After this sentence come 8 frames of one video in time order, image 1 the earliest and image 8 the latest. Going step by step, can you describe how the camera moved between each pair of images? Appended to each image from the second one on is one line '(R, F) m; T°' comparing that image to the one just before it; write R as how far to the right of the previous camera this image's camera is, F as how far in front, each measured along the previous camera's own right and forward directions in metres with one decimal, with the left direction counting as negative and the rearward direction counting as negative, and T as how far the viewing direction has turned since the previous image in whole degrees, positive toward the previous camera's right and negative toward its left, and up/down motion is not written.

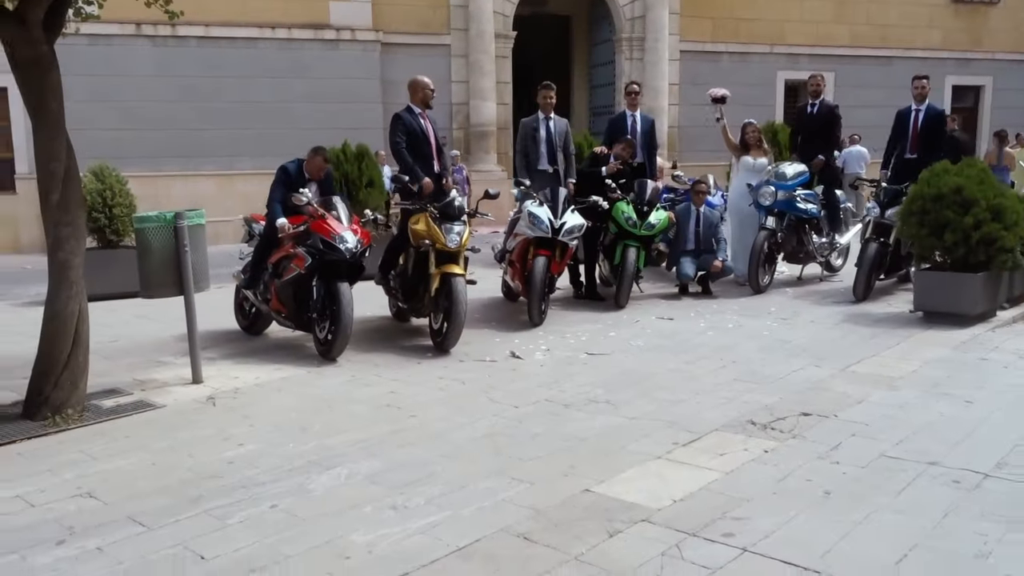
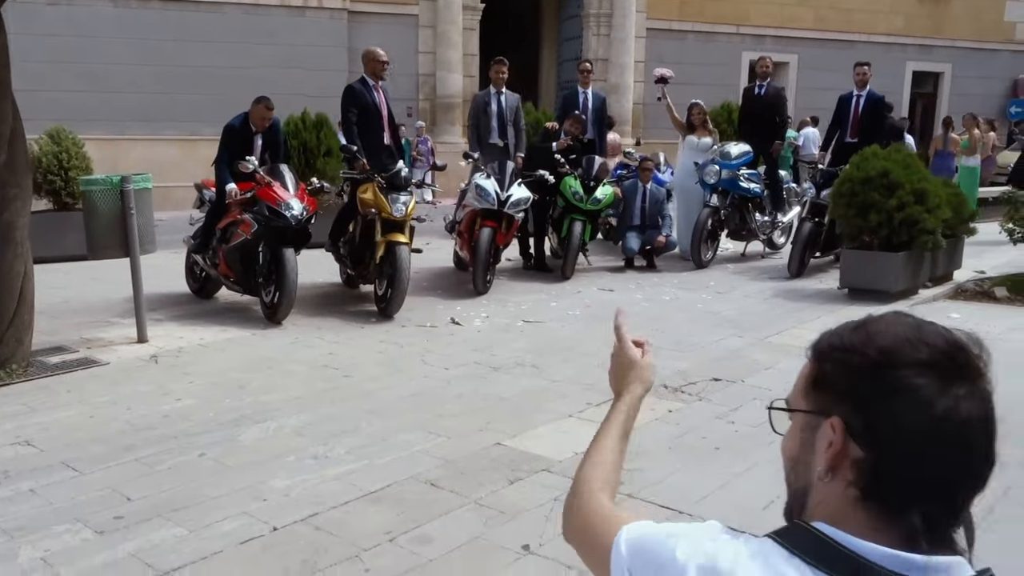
(+0.2, -0.3) m; +2°
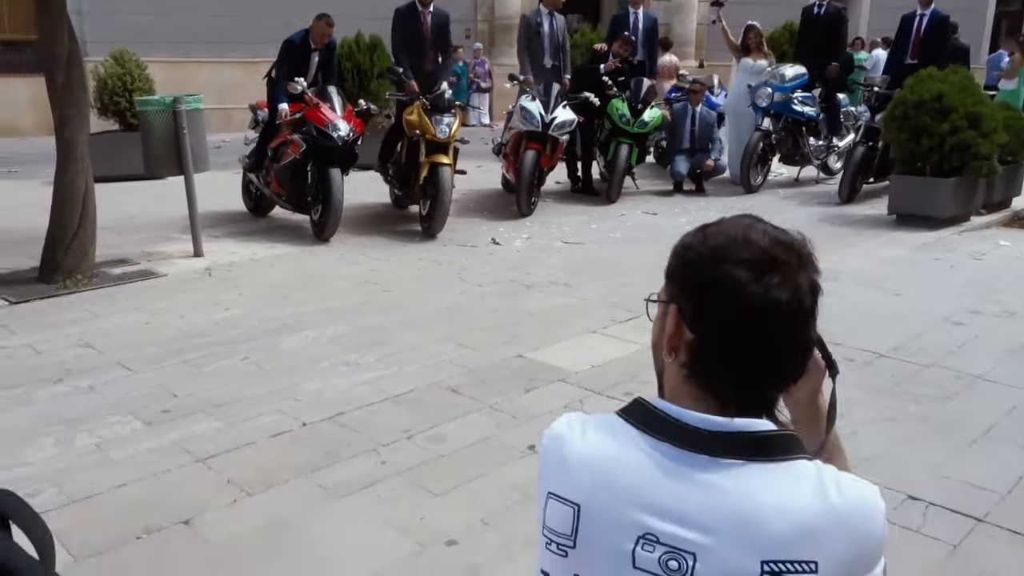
(+0.2, -0.1) m; -4°
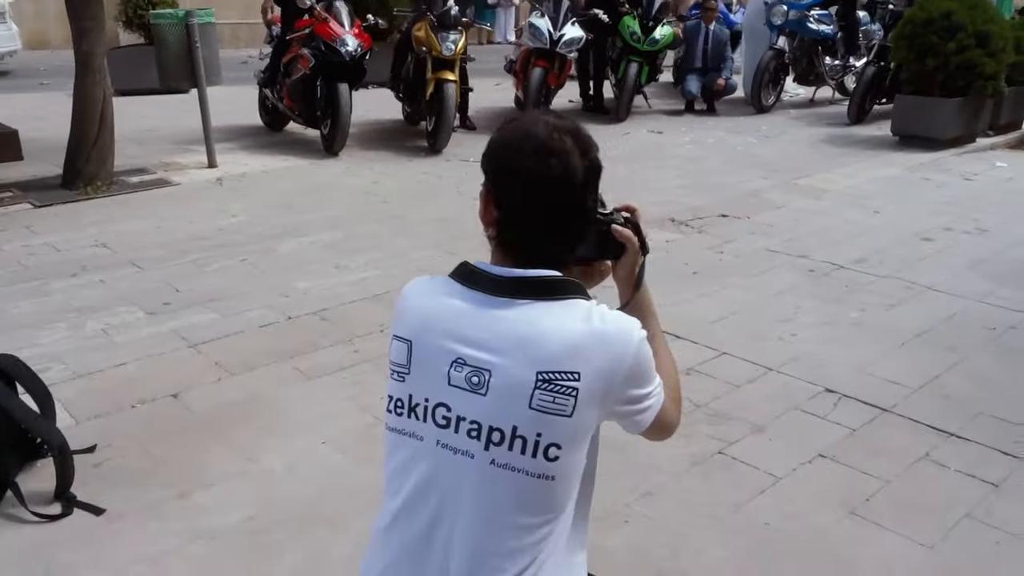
(+0.3, -0.3) m; -2°
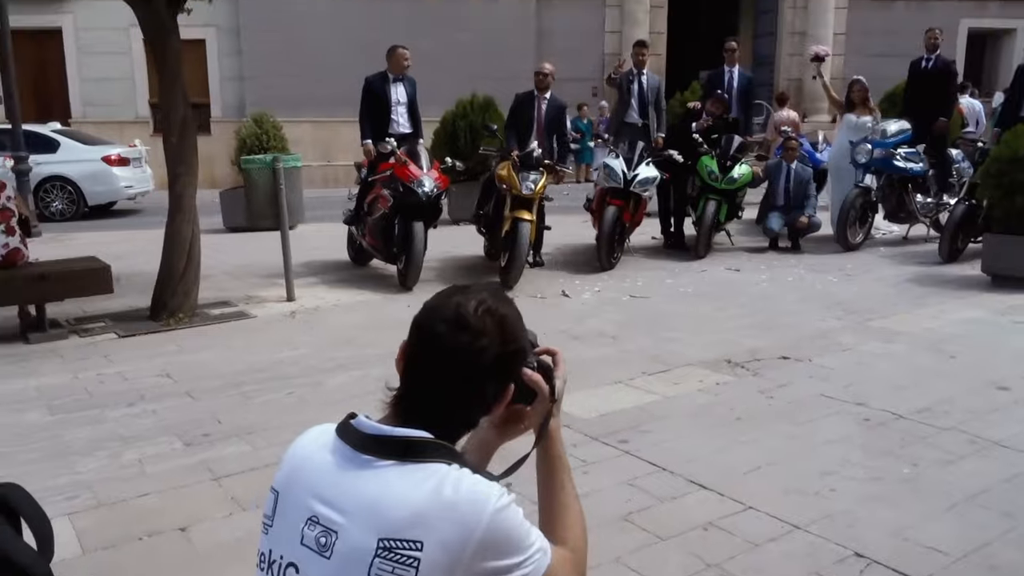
(+0.4, 0.0) m; -7°
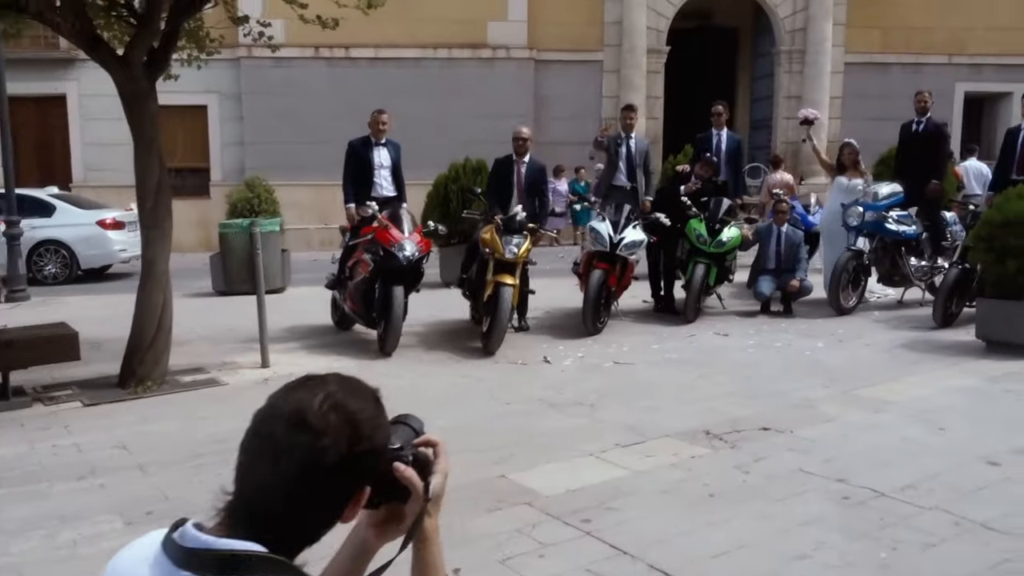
(+0.2, +0.2) m; -1°
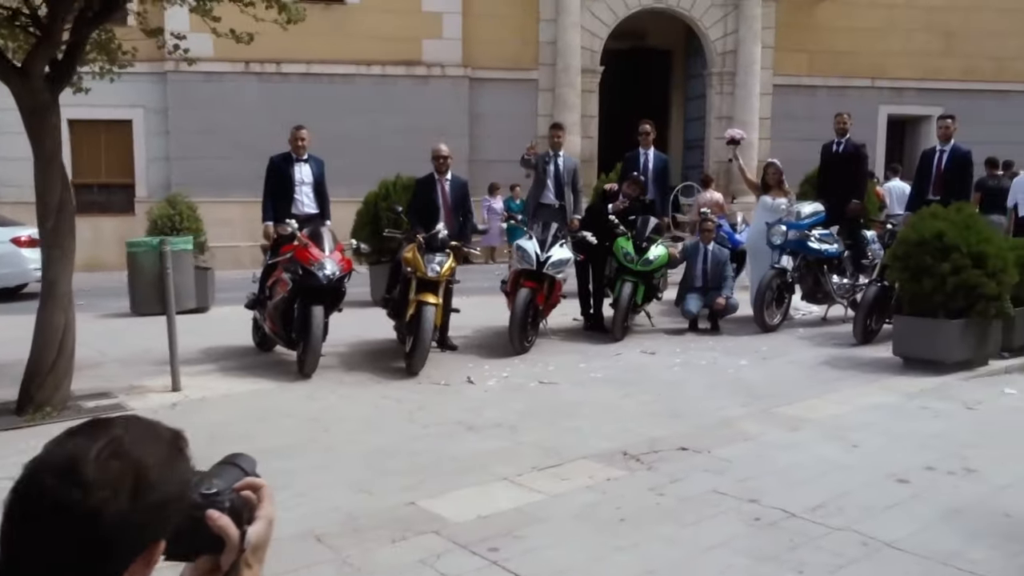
(+0.2, +0.1) m; +4°
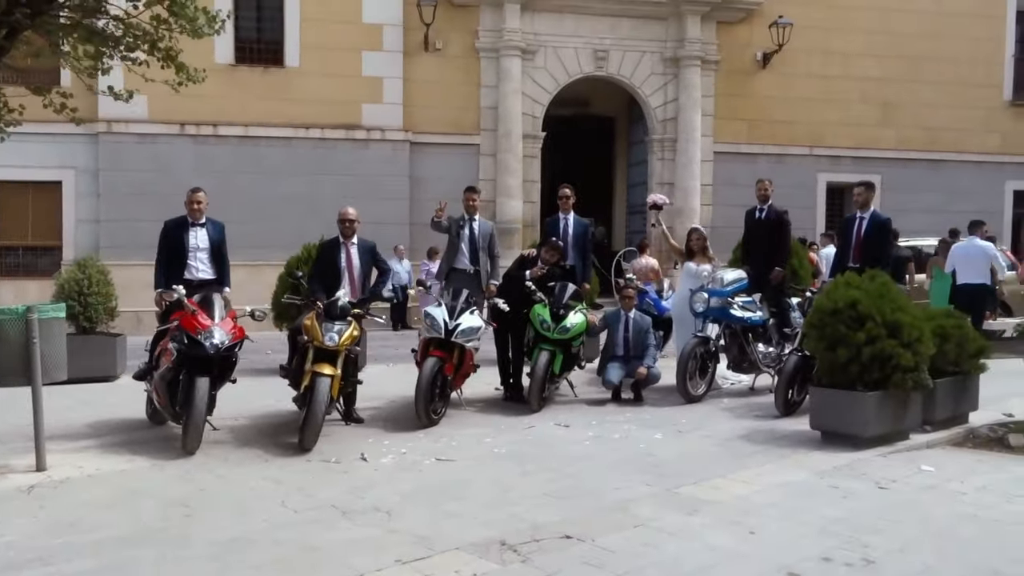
(+0.5, +0.3) m; +3°
